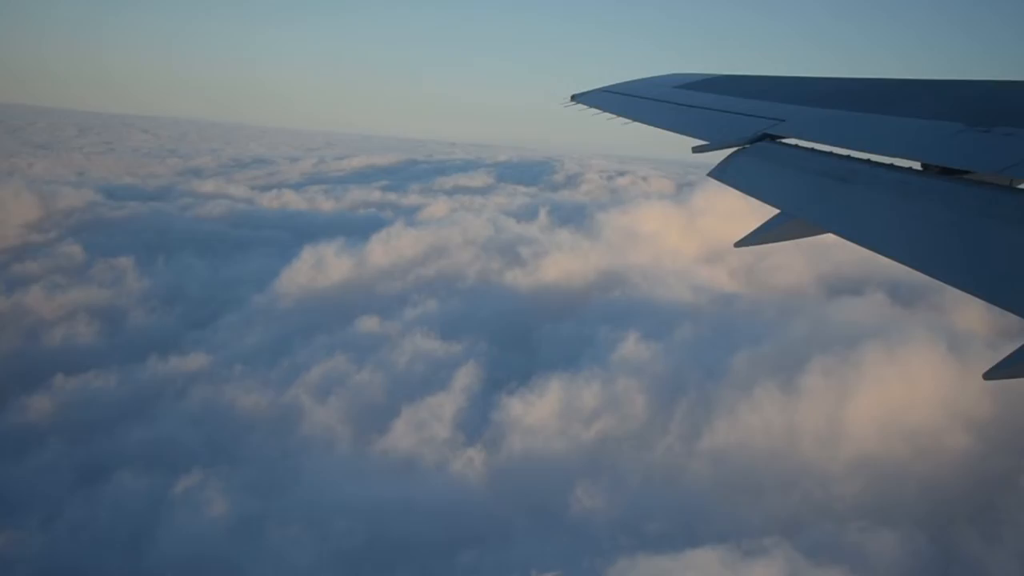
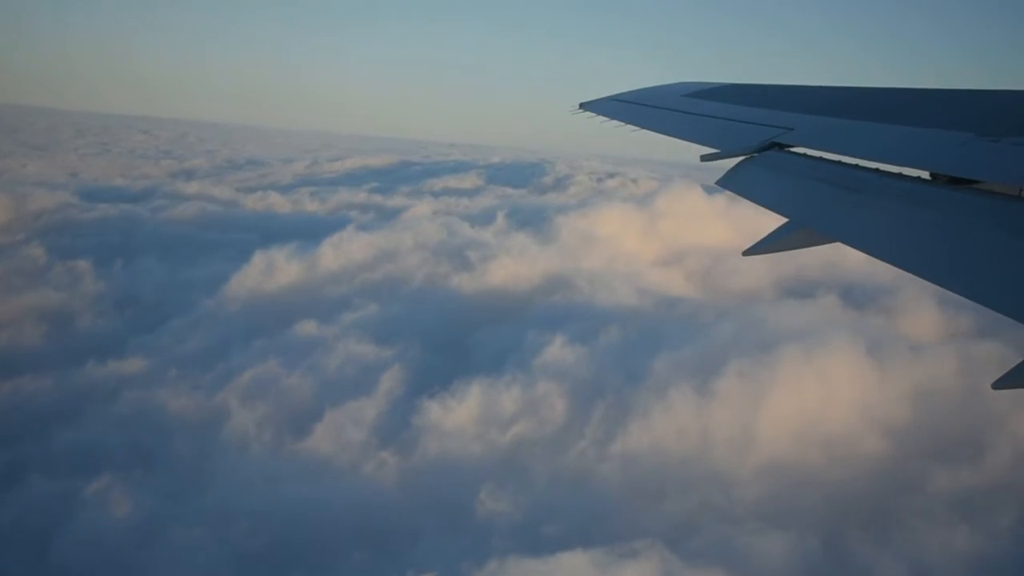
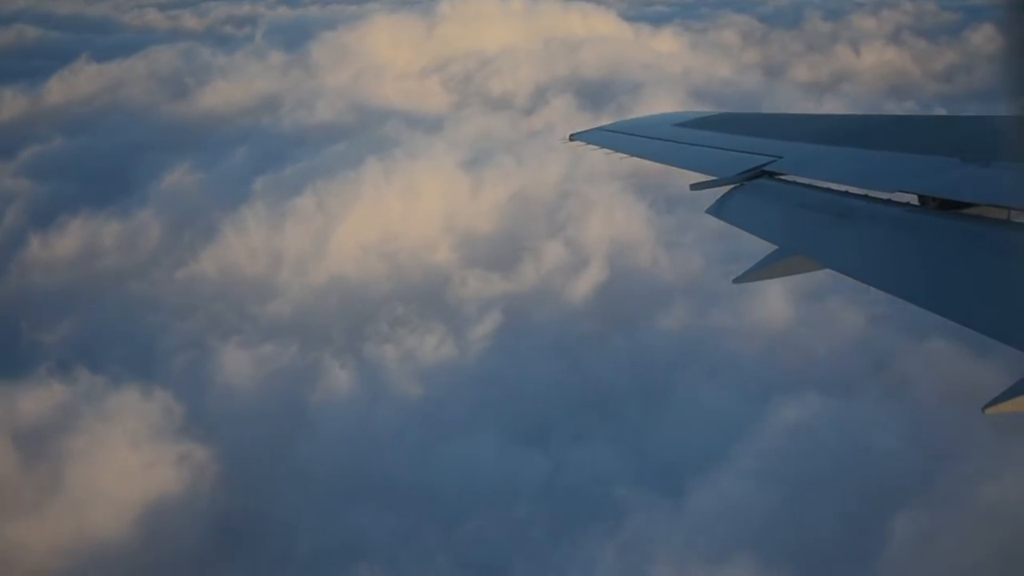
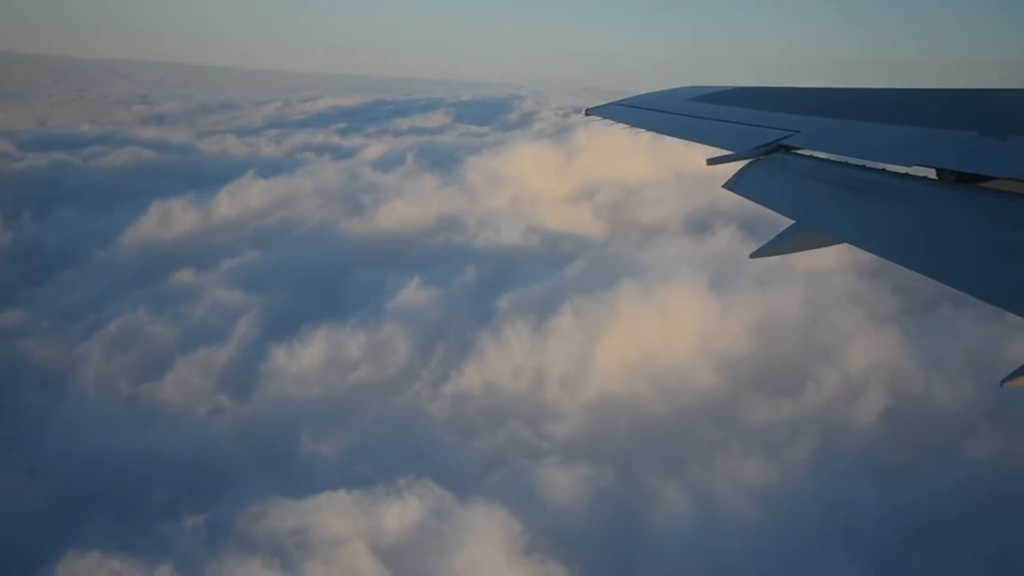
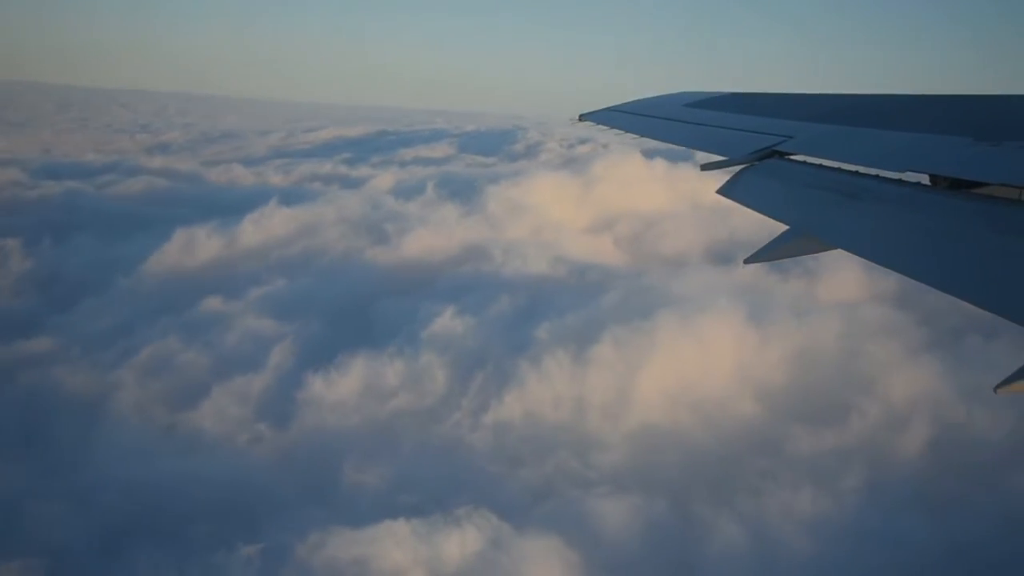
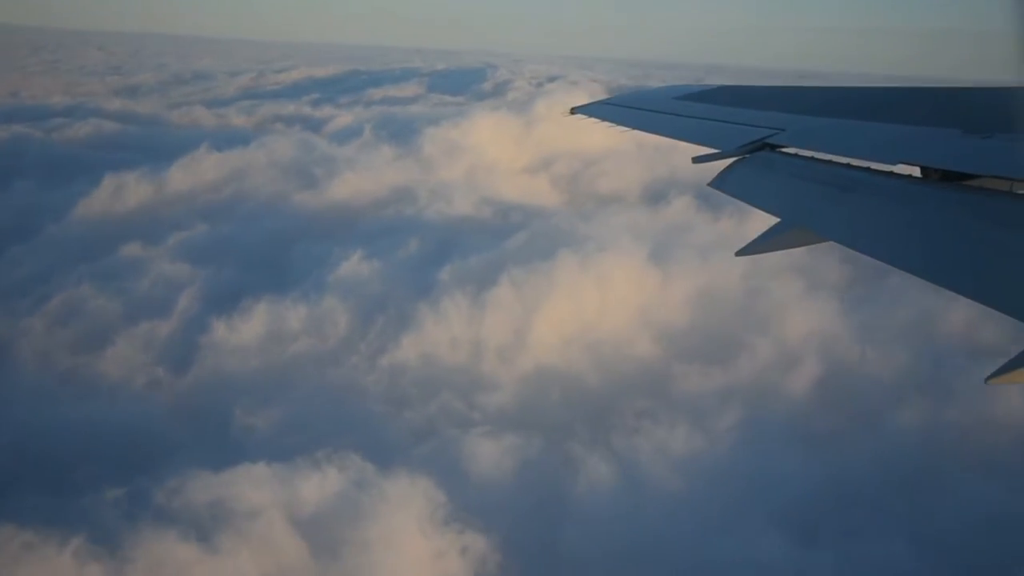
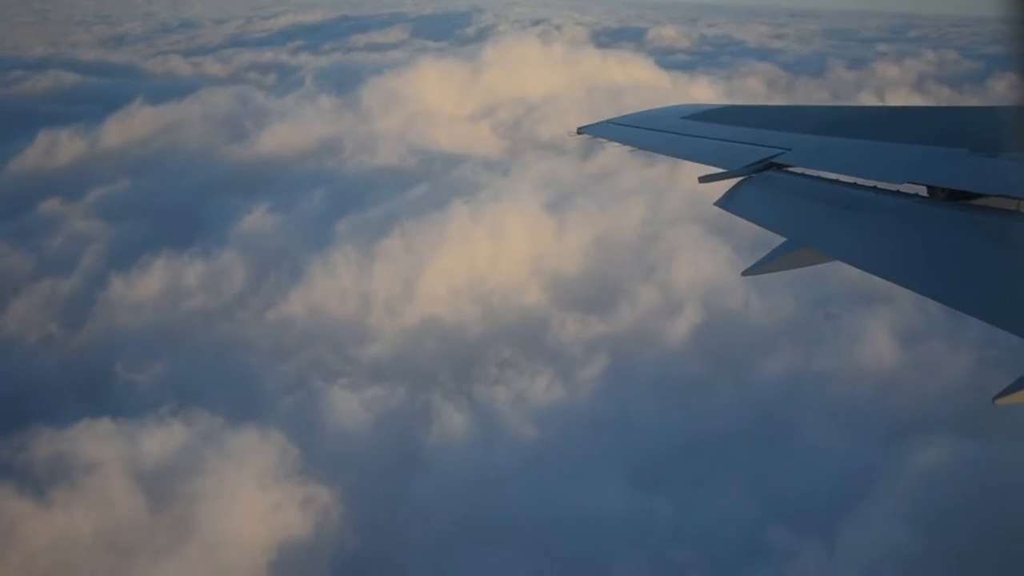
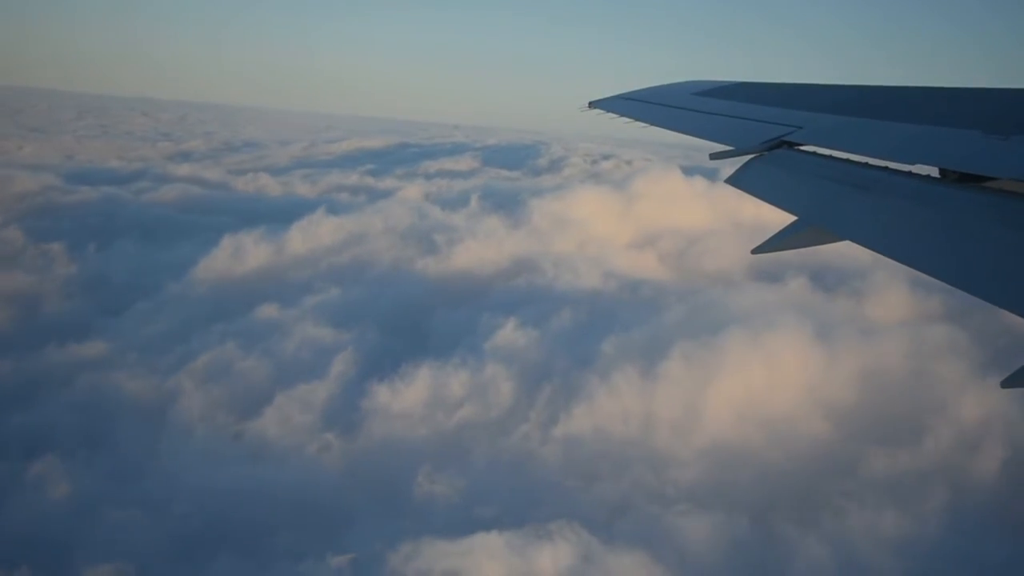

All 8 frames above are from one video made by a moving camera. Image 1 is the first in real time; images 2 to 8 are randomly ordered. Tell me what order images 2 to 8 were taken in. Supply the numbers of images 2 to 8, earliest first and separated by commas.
2, 8, 5, 4, 6, 7, 3
